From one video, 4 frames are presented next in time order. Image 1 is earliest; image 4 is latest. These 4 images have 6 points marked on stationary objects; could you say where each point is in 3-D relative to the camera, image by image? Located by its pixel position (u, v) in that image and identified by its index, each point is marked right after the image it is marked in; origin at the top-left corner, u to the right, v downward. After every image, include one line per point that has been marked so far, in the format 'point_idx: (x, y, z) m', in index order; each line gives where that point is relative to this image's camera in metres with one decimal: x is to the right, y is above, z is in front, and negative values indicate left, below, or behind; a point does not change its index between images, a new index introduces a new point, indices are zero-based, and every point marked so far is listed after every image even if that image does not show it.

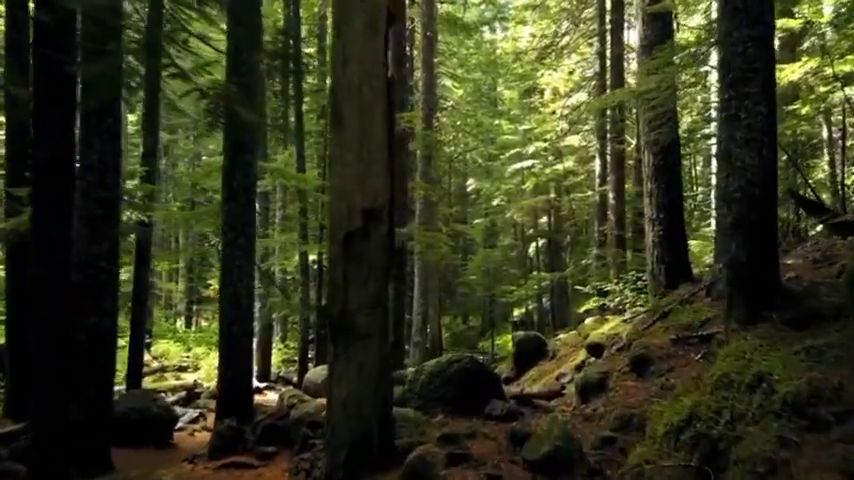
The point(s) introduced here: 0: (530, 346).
0: (+1.7, -1.7, +12.4) m
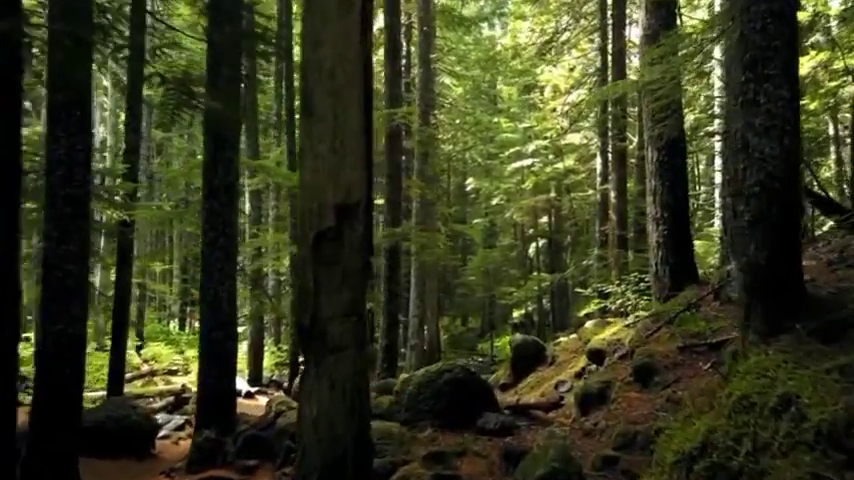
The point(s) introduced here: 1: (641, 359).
0: (+1.6, -1.7, +11.9) m
1: (+2.1, -1.2, +7.6) m
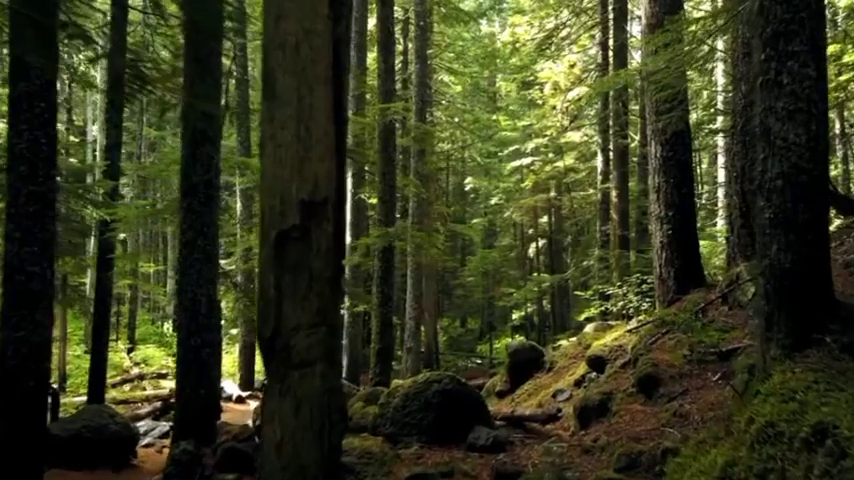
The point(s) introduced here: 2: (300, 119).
0: (+1.5, -1.7, +11.4) m
1: (+2.0, -1.2, +7.1) m
2: (-0.7, +0.6, +4.0) m
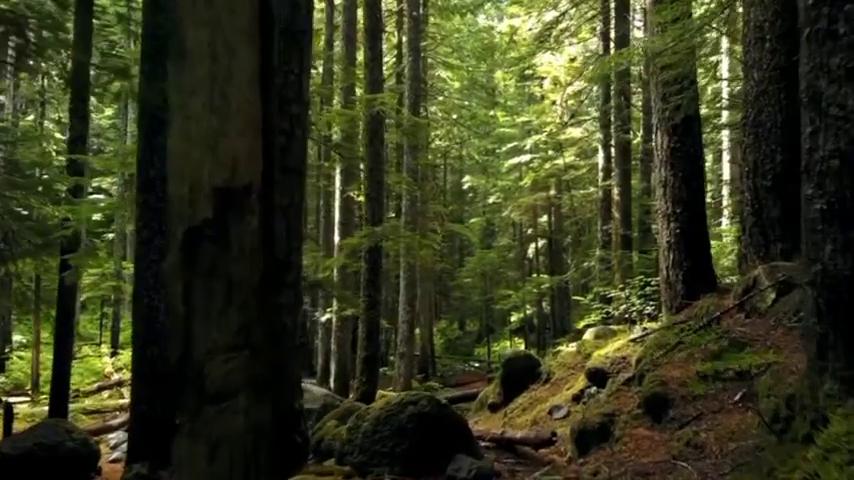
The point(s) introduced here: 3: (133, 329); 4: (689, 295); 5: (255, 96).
0: (+1.3, -1.7, +10.5) m
1: (+1.8, -1.2, +6.2) m
2: (-0.9, +0.6, +3.2) m
3: (-3.2, -1.0, +8.3) m
4: (+3.0, -0.6, +8.8) m
5: (-0.7, +0.6, +3.2) m
